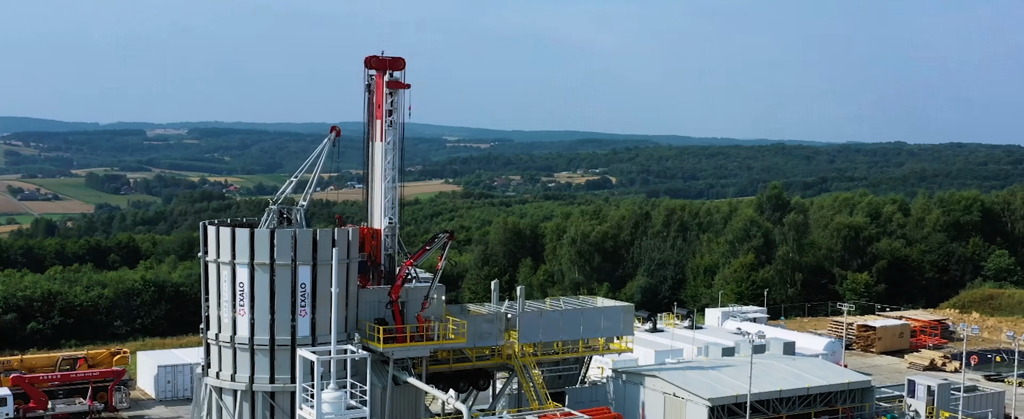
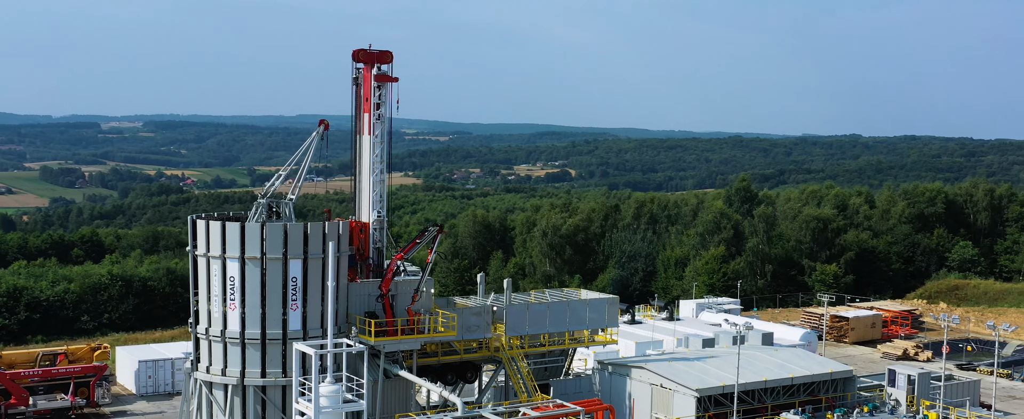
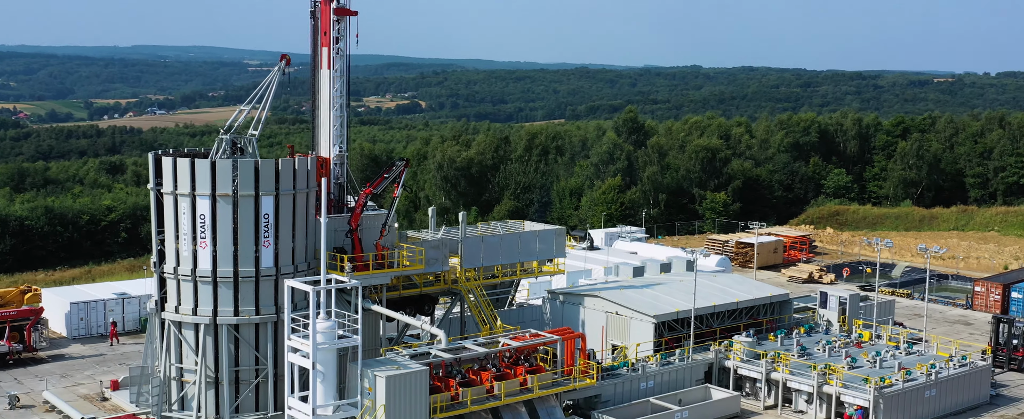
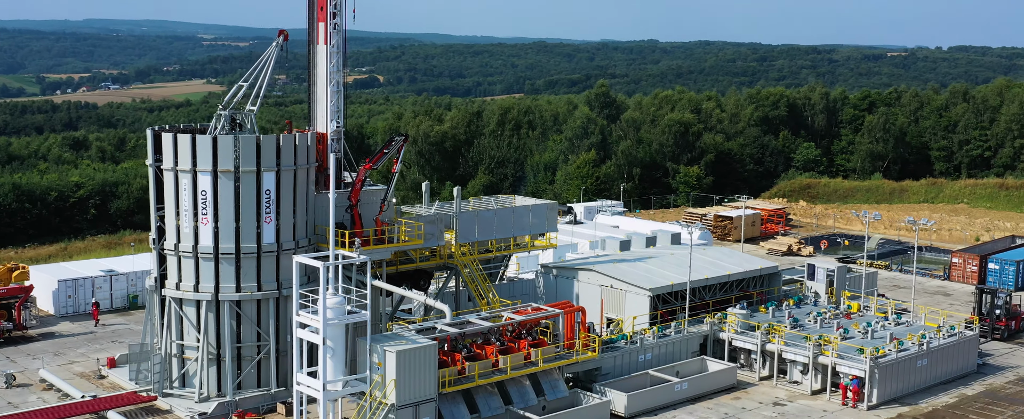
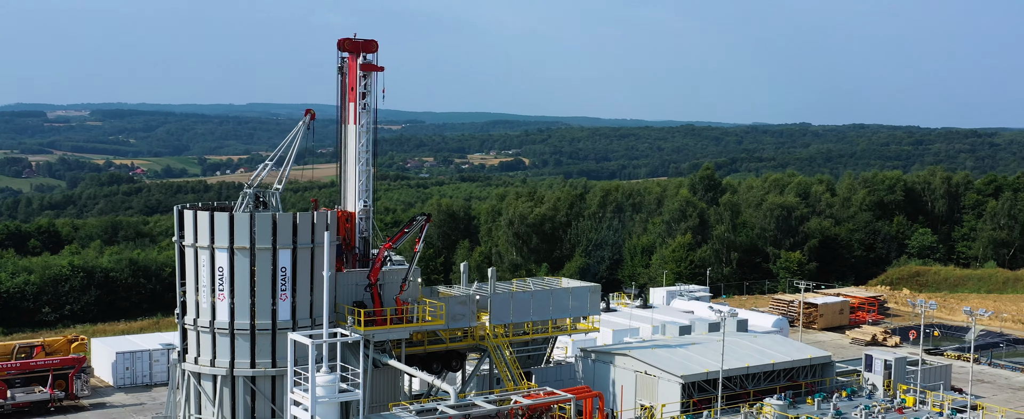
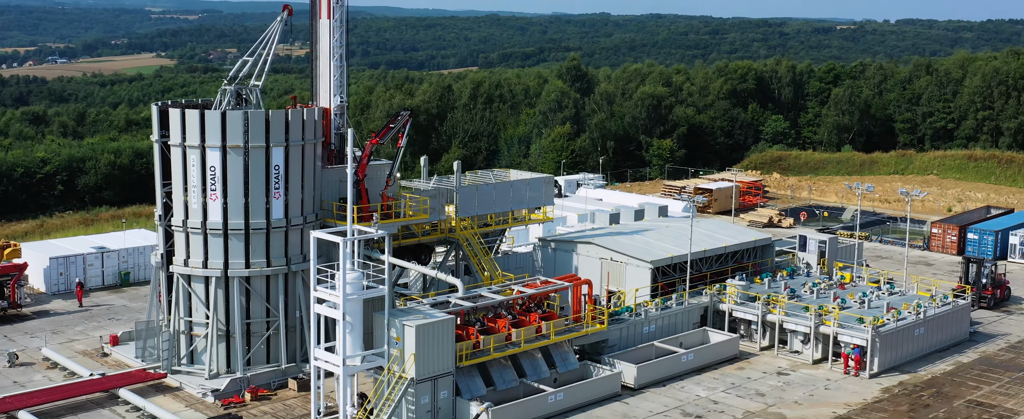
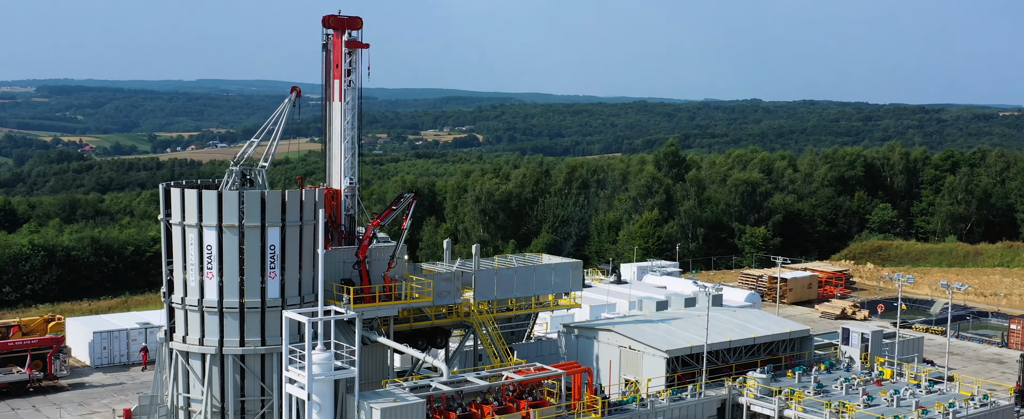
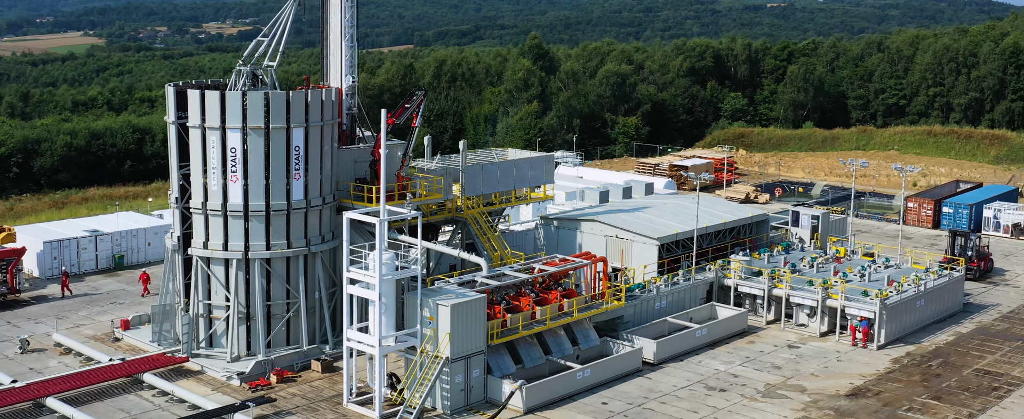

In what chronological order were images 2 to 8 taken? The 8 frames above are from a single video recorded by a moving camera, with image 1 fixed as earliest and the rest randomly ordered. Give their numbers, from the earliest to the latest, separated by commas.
2, 5, 7, 3, 4, 6, 8
